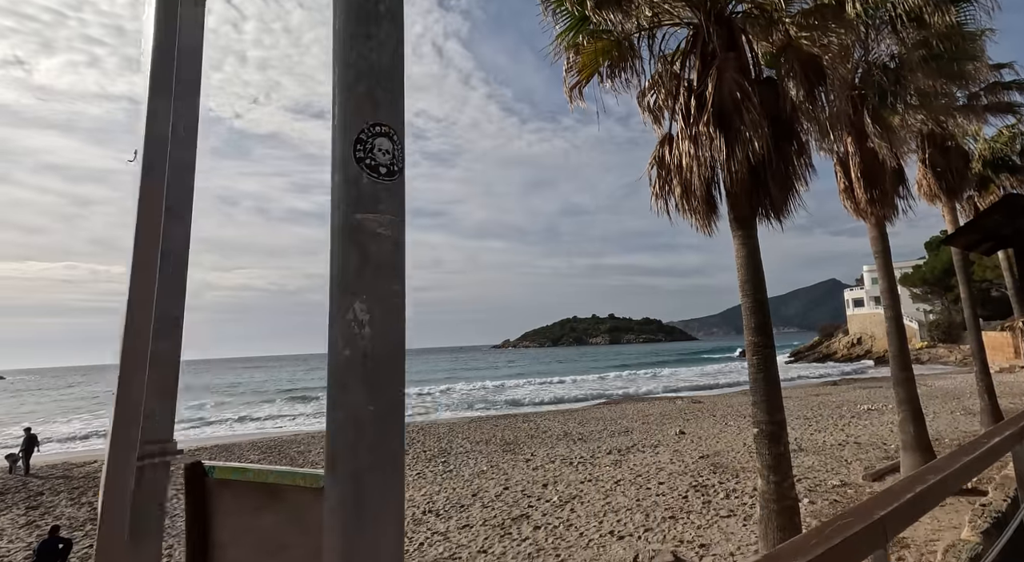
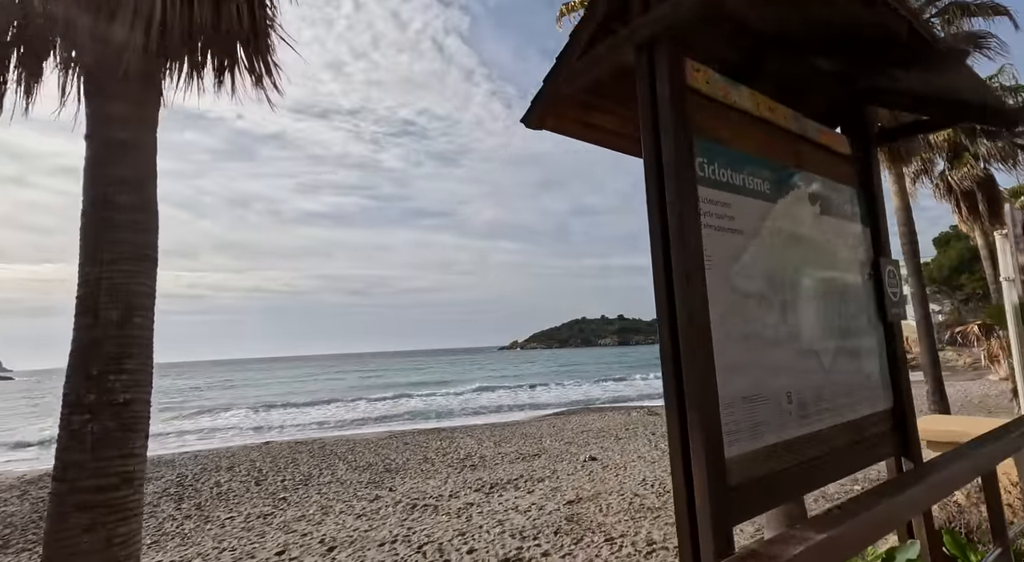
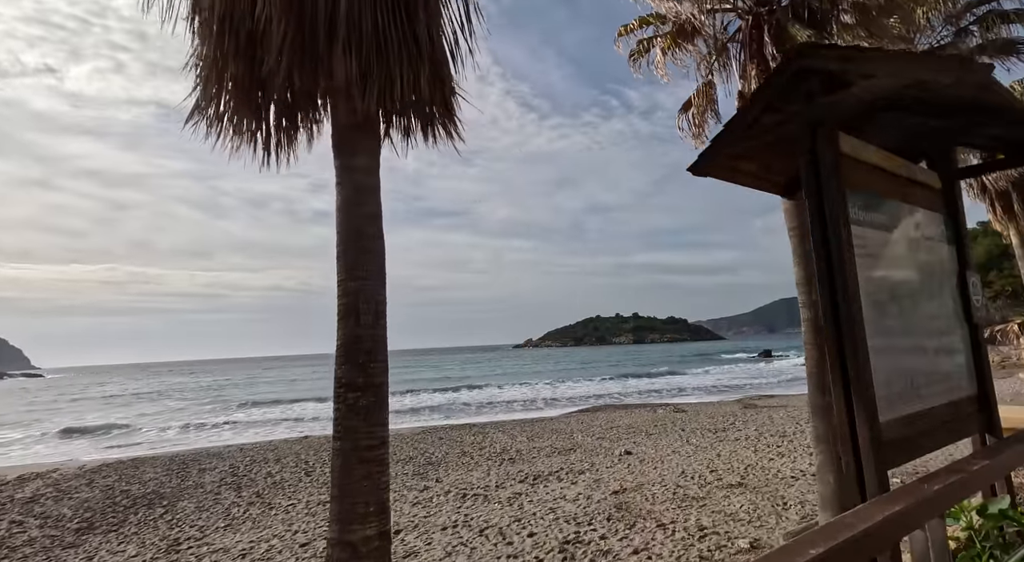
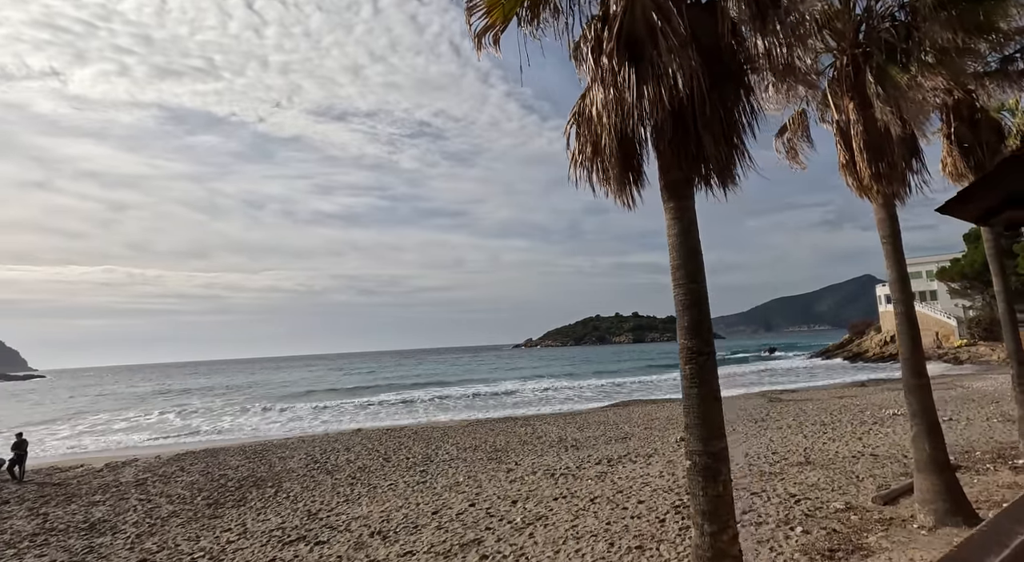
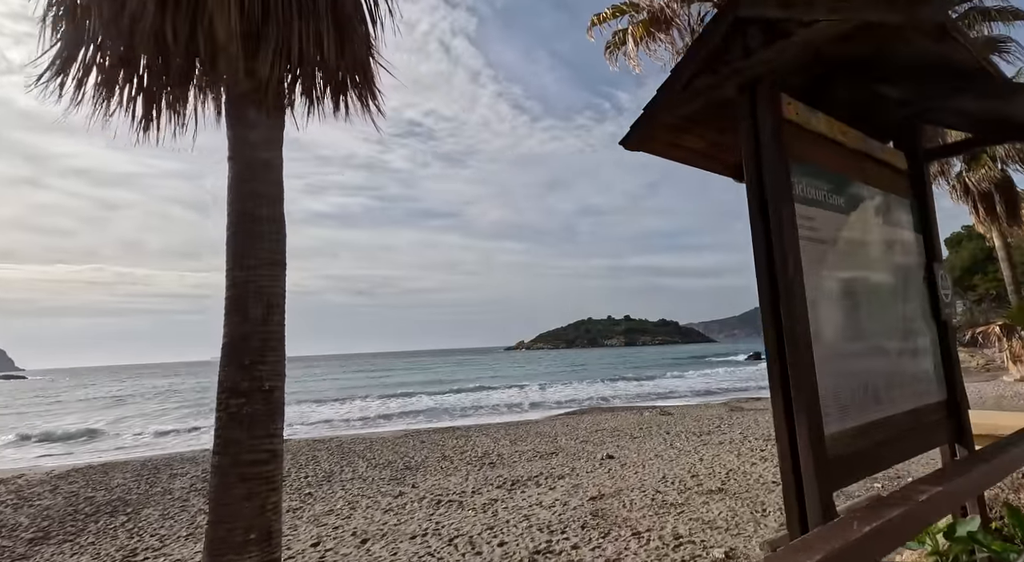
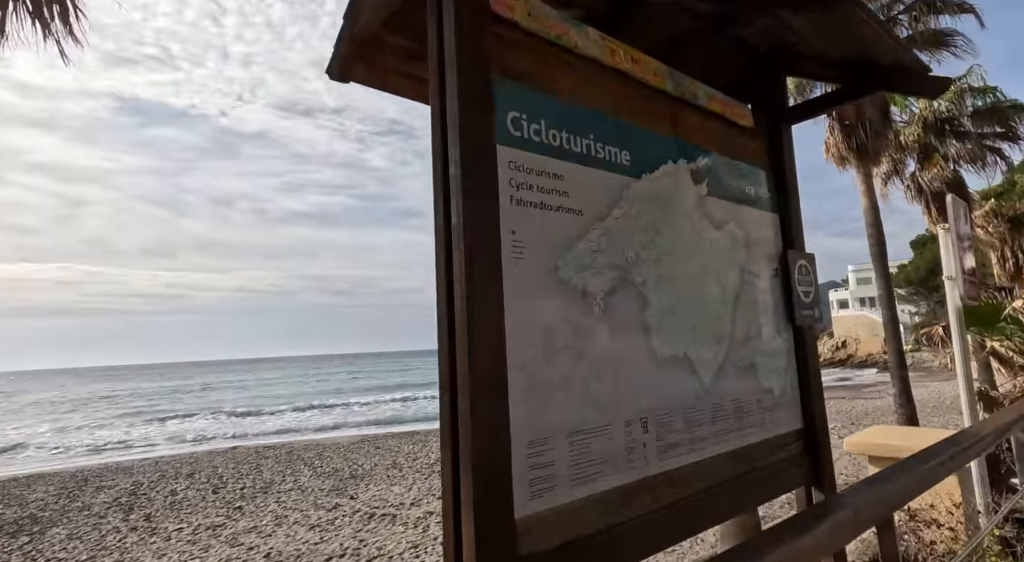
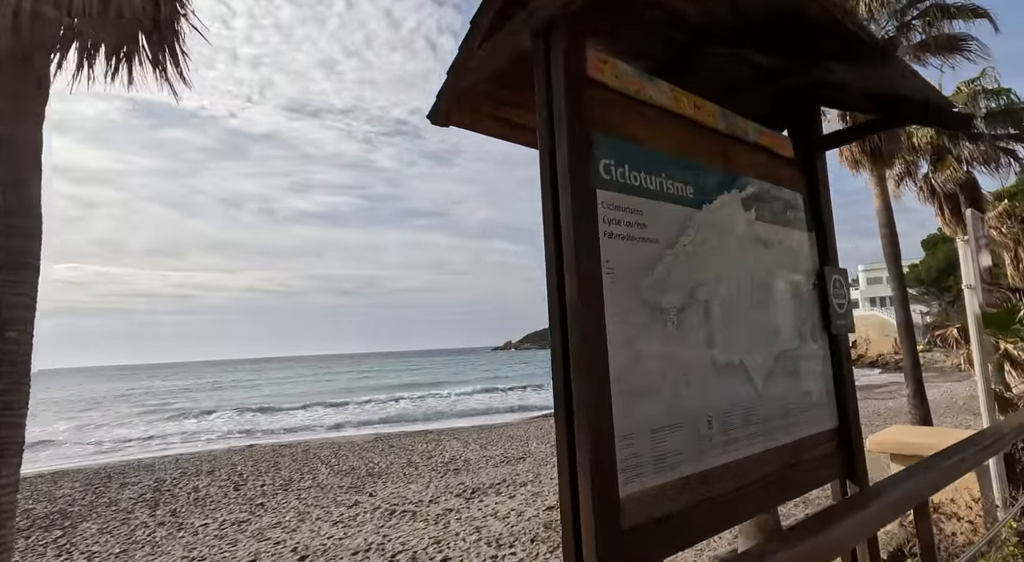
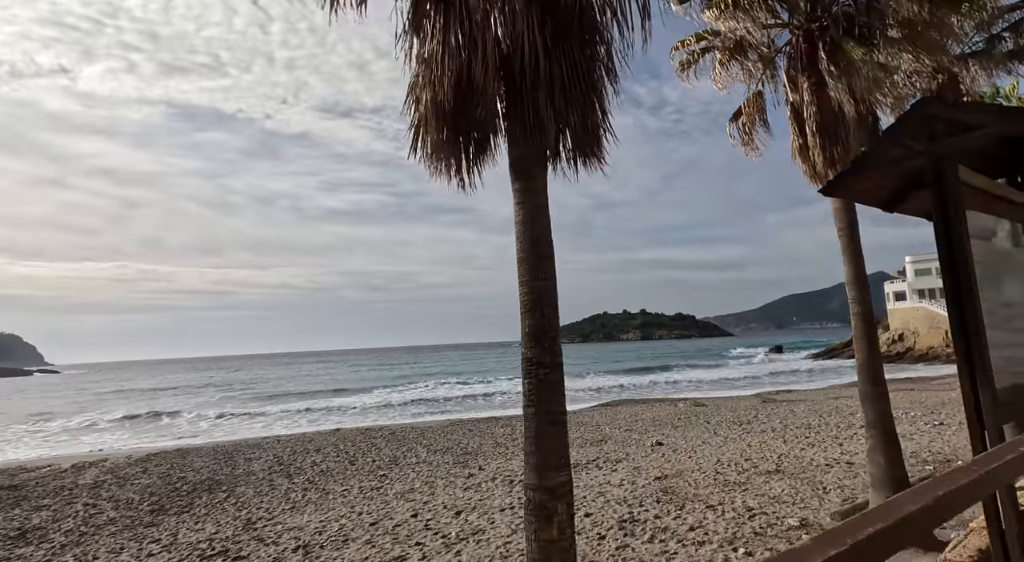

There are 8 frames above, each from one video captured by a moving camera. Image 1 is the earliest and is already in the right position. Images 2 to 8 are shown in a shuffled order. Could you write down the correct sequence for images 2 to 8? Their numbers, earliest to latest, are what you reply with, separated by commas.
4, 8, 3, 5, 2, 7, 6
